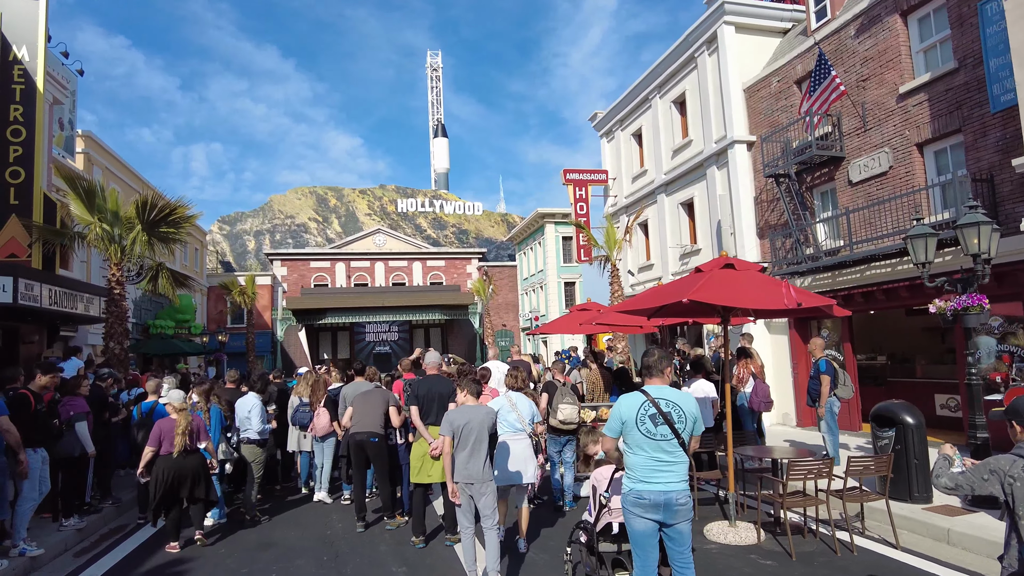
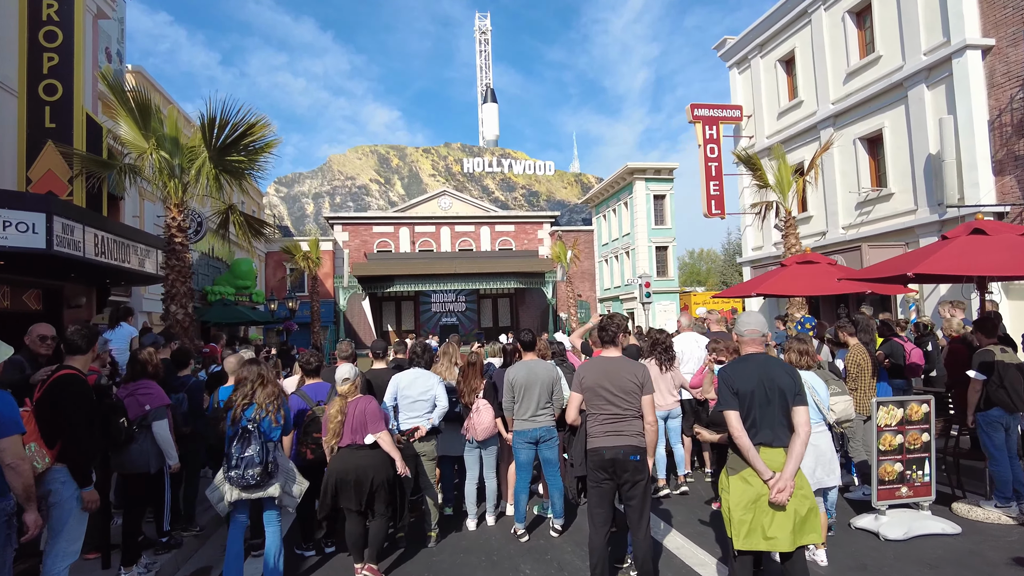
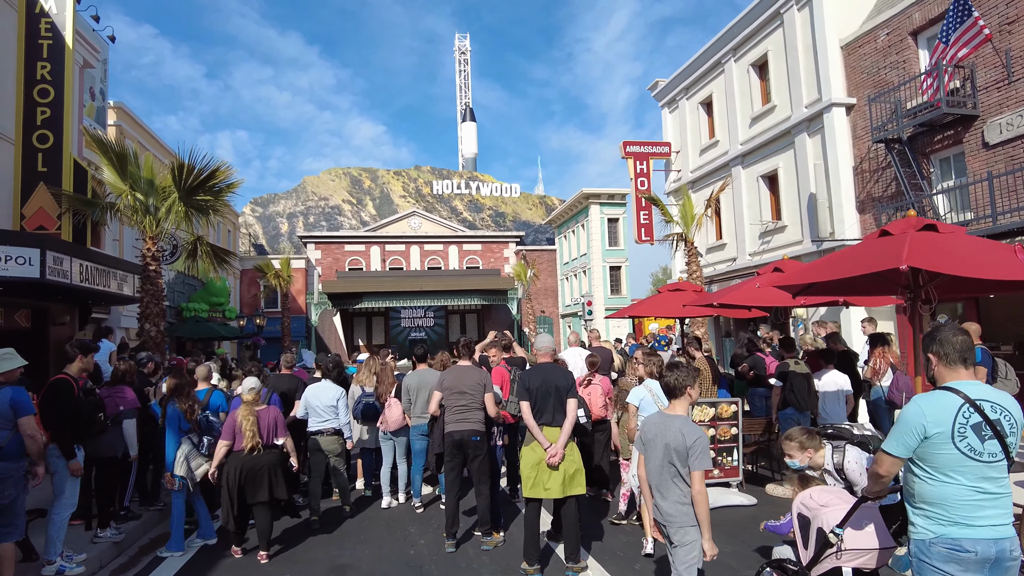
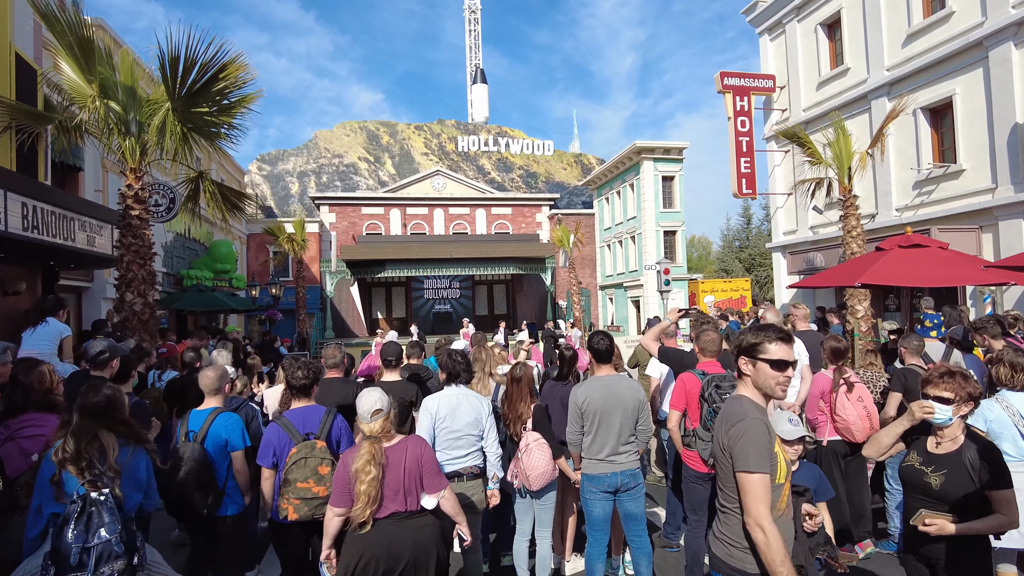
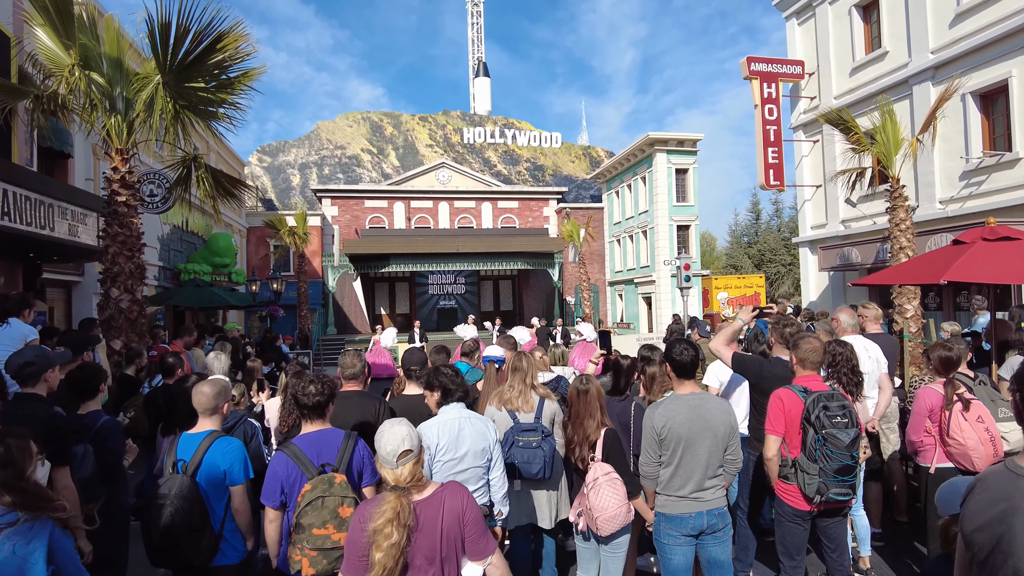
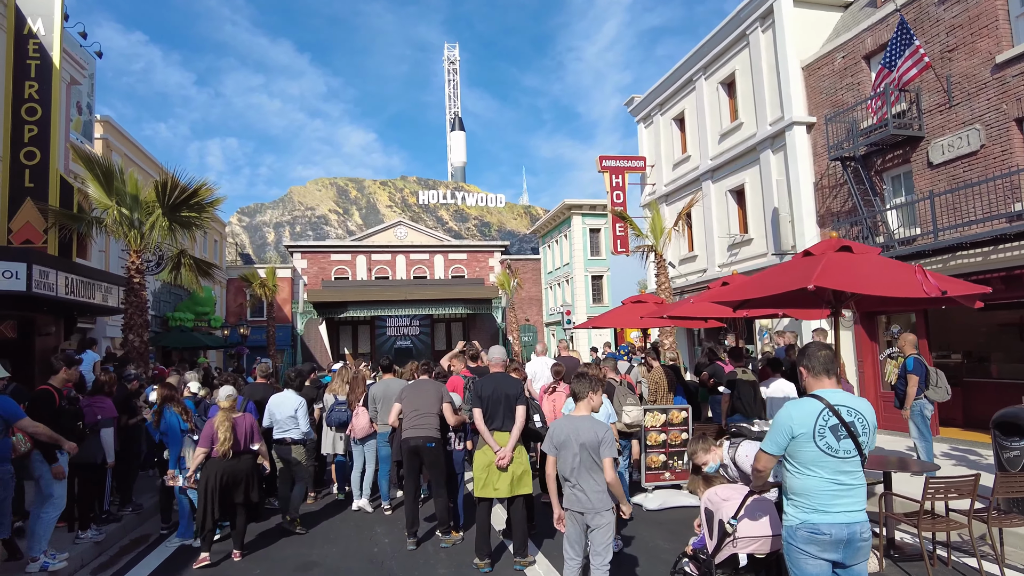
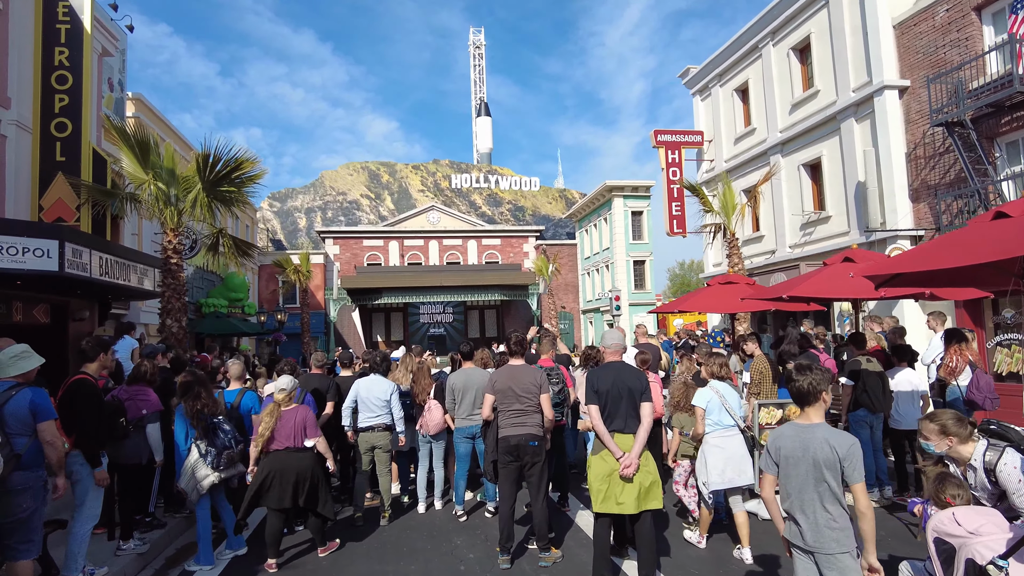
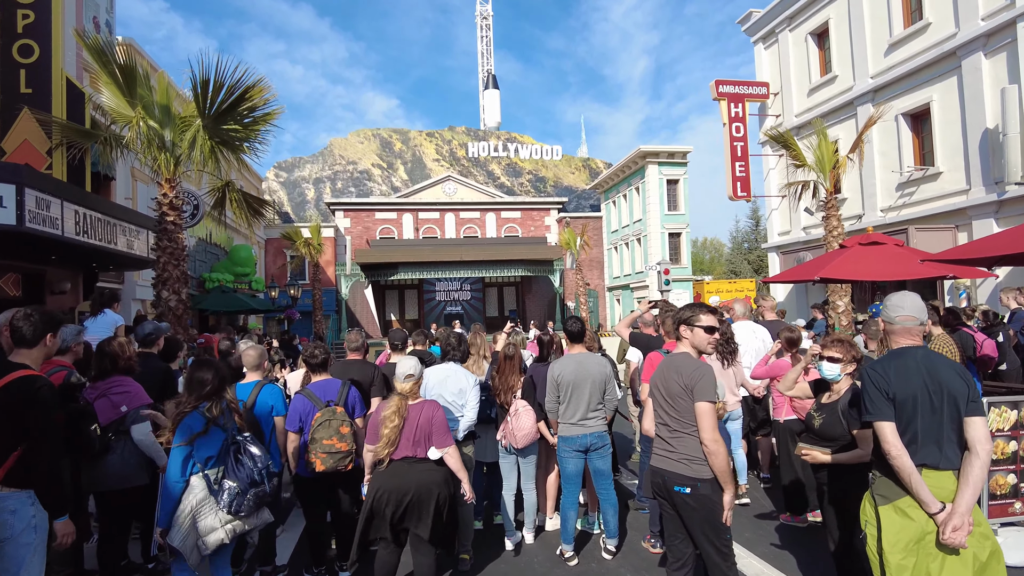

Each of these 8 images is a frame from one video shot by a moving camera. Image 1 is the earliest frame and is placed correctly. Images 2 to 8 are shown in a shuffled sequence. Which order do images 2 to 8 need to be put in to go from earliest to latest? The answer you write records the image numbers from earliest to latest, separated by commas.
6, 3, 7, 2, 8, 4, 5
